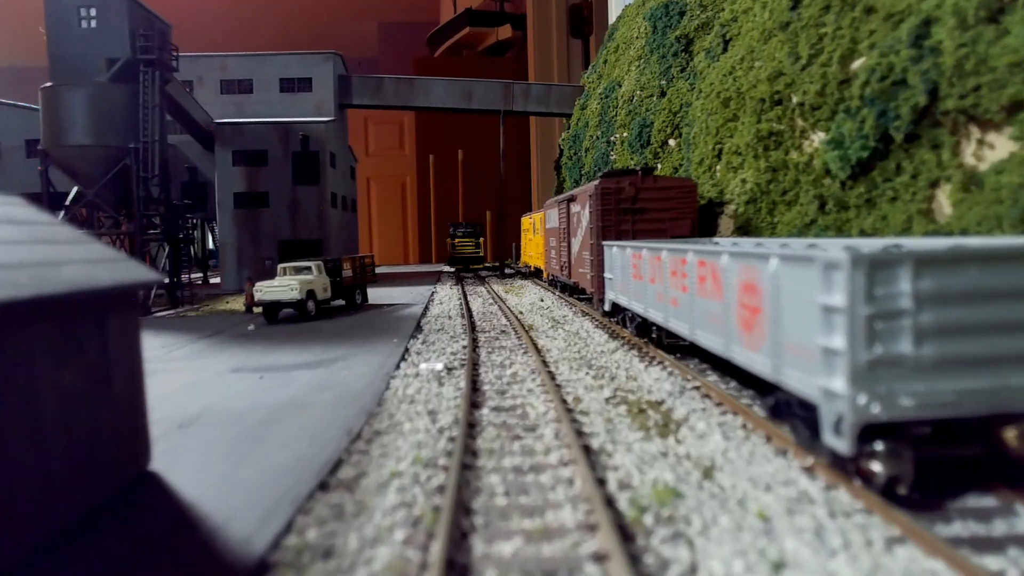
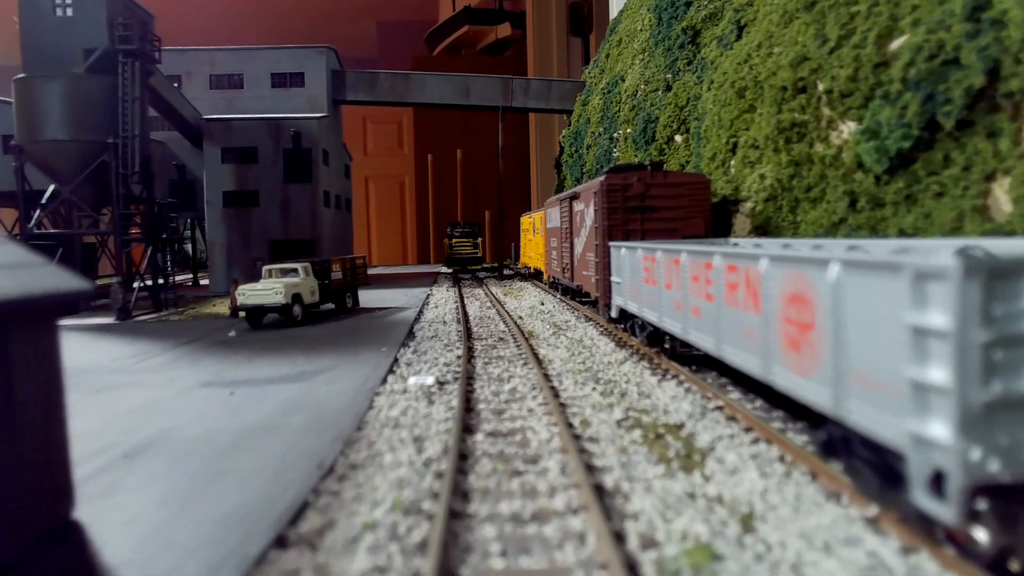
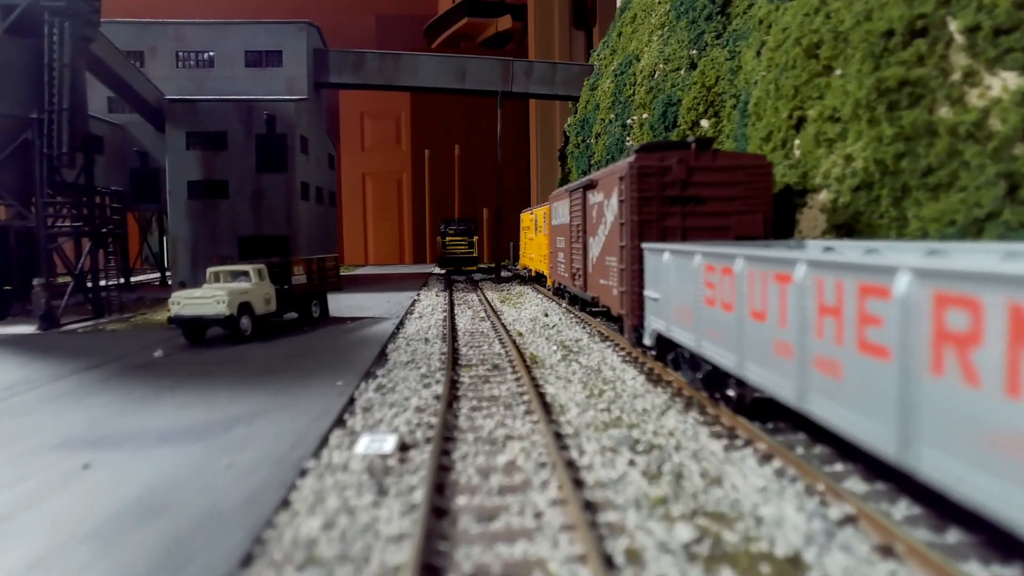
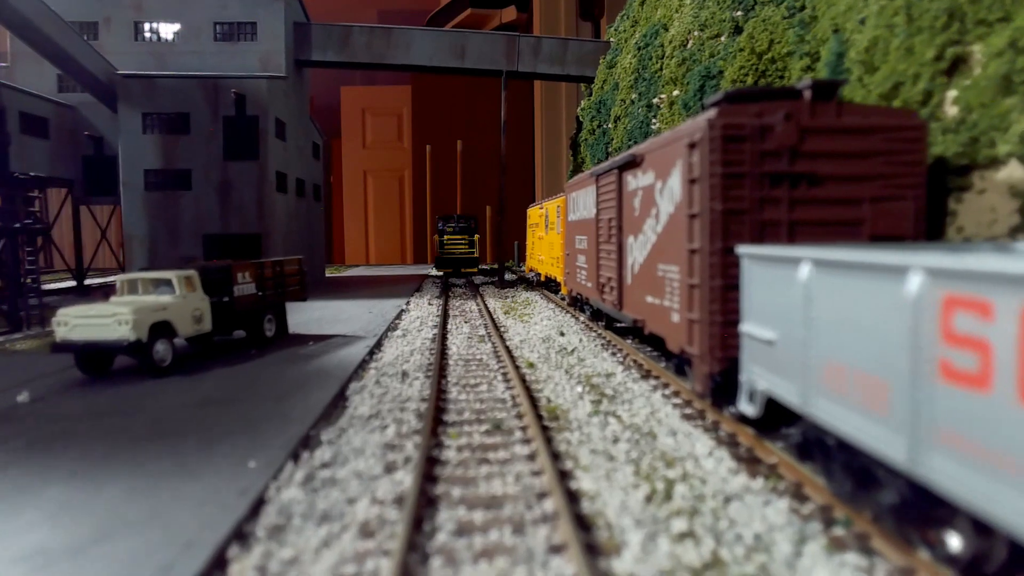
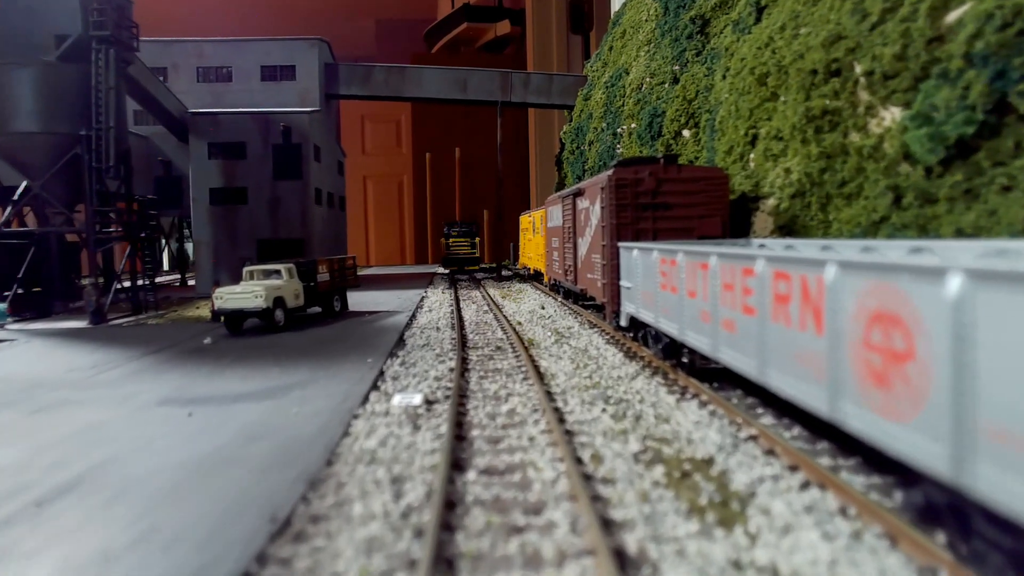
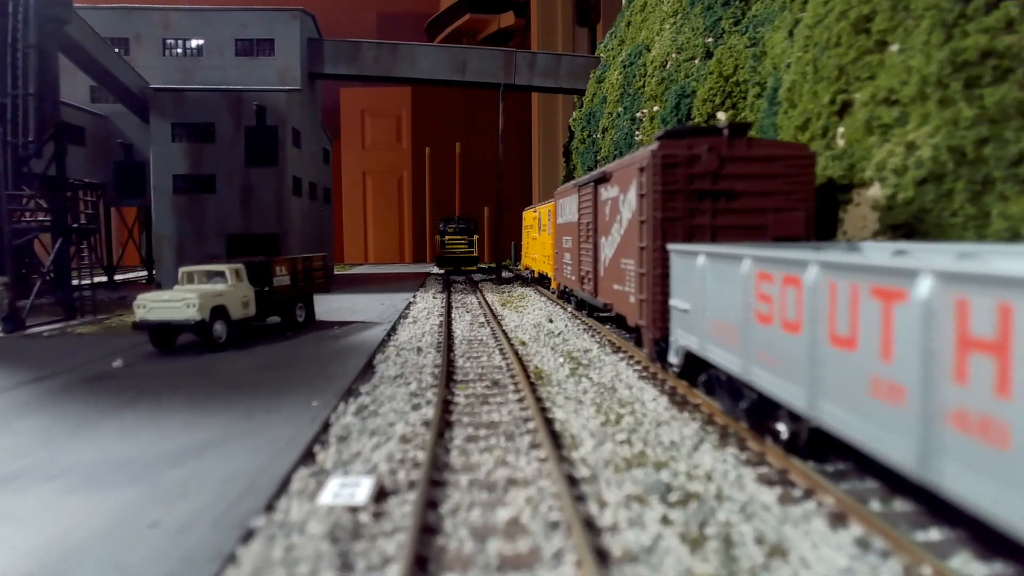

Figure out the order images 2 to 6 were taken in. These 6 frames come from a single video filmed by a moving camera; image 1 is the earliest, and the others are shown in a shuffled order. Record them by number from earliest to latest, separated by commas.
2, 5, 3, 6, 4
